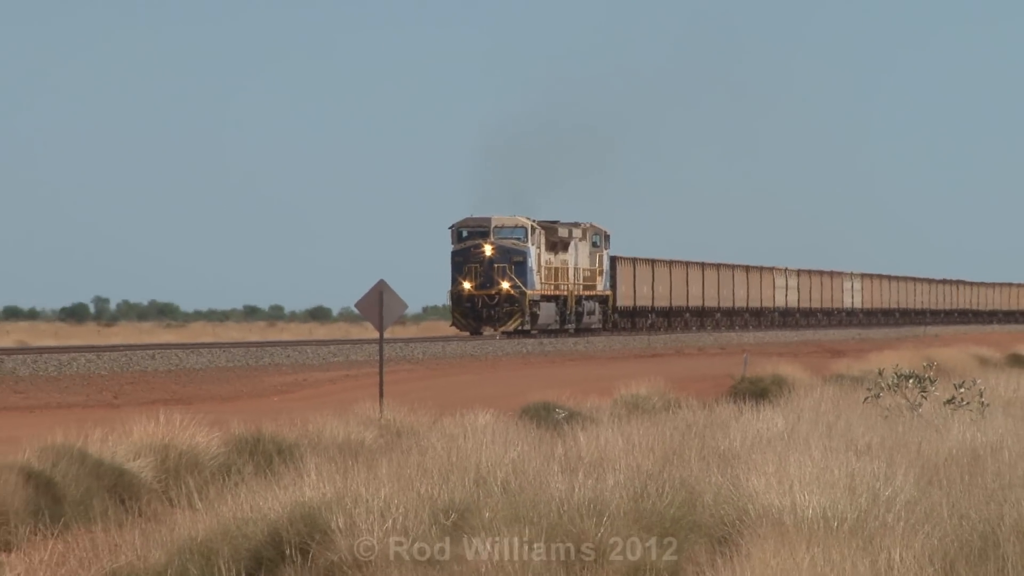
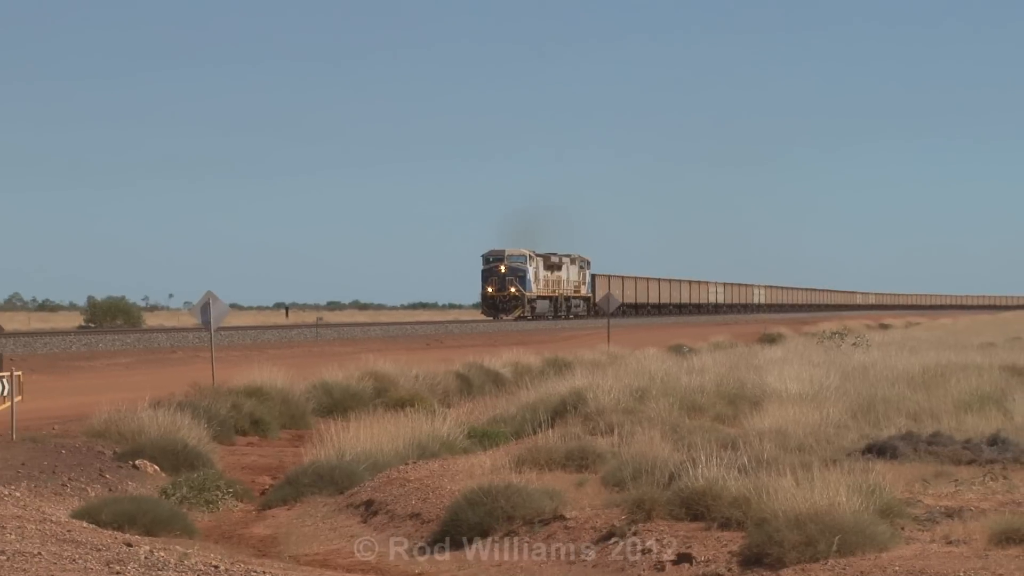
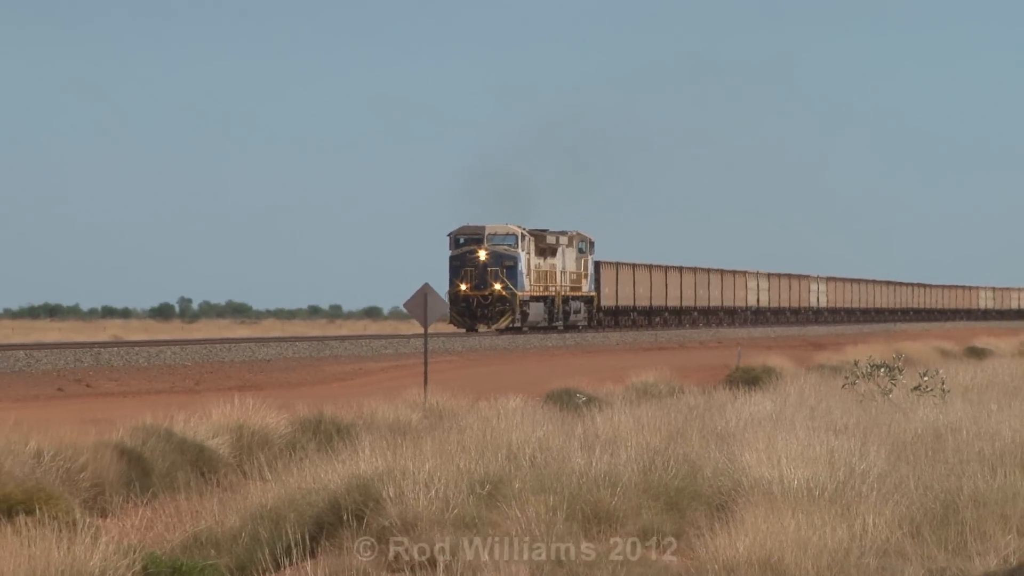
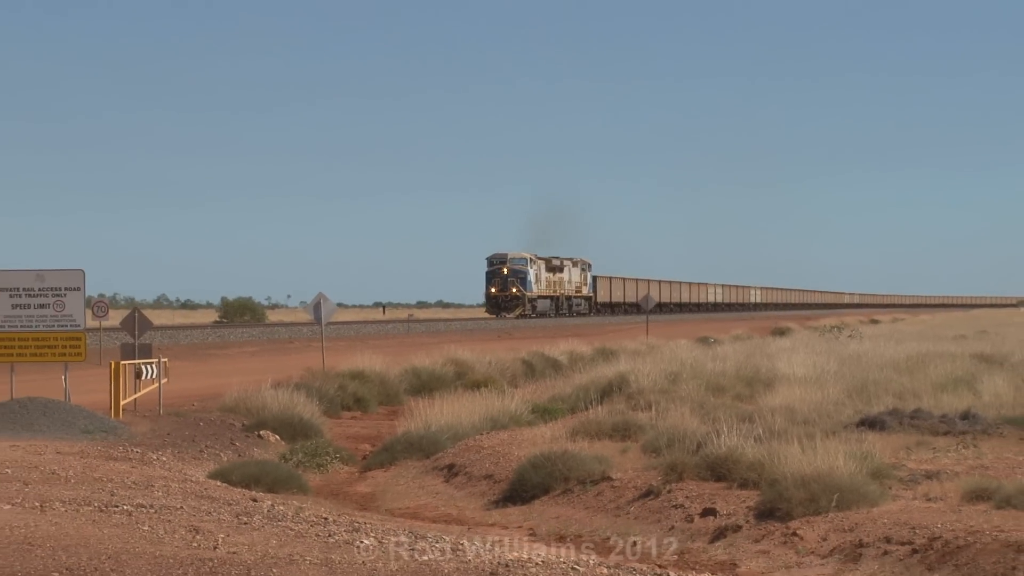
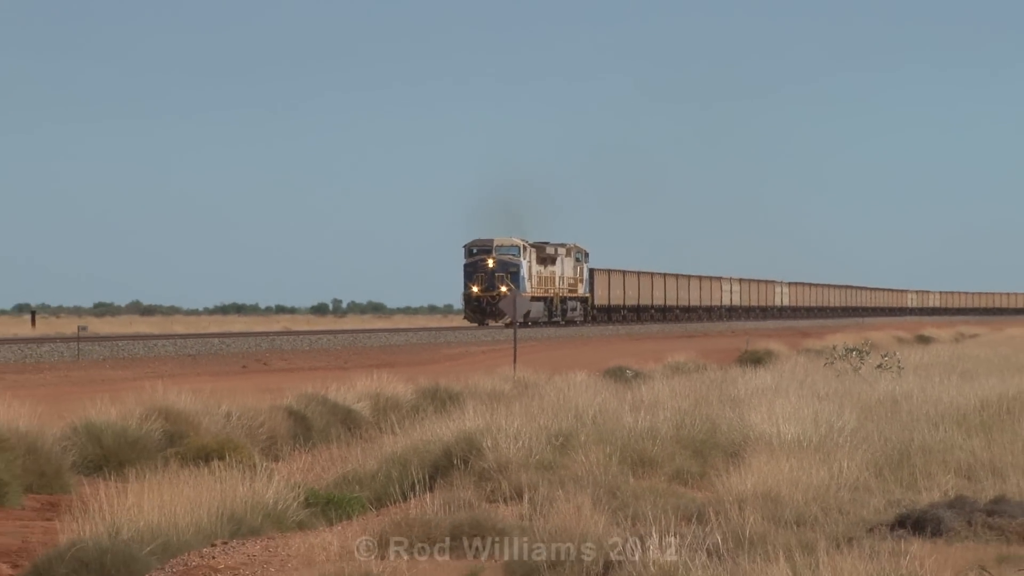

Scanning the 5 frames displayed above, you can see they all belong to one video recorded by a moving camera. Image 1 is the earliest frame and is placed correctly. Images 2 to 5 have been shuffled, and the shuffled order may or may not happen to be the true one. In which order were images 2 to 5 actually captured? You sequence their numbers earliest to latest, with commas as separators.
3, 5, 2, 4
